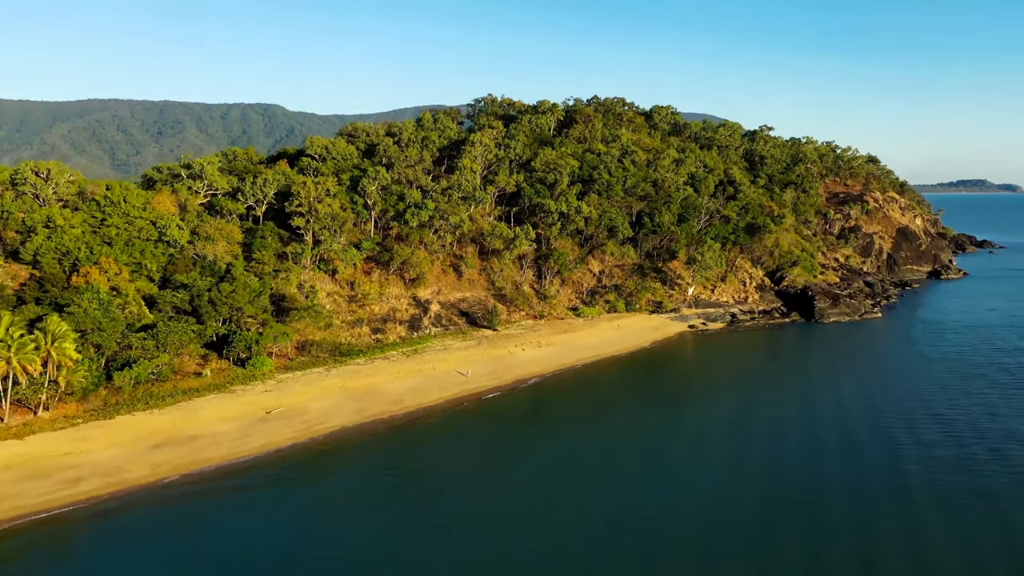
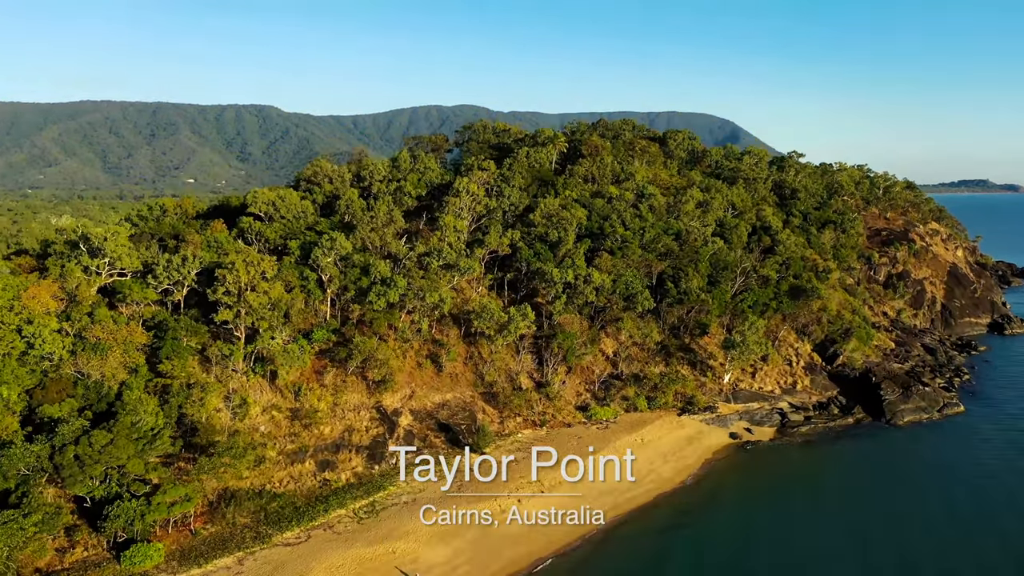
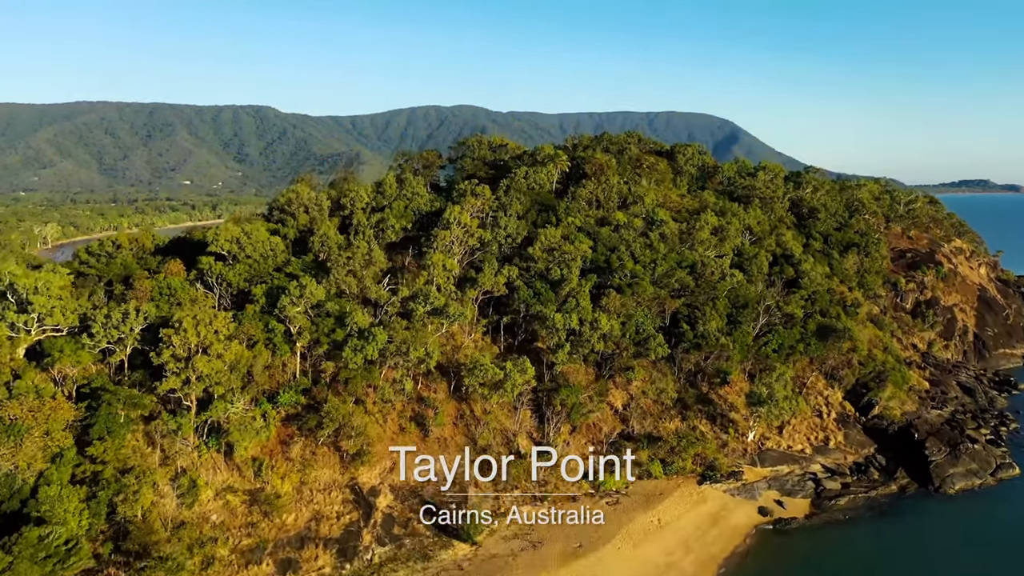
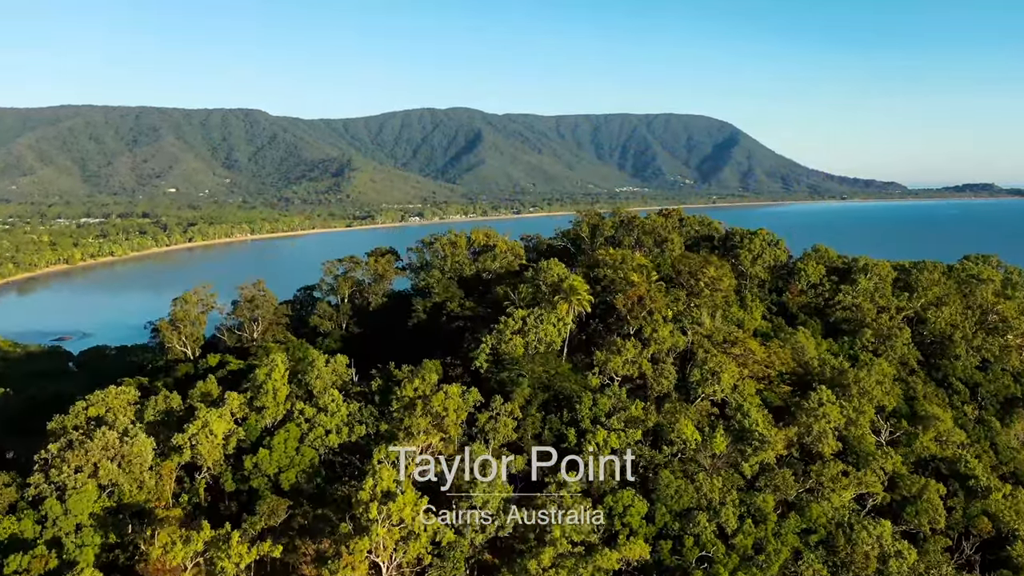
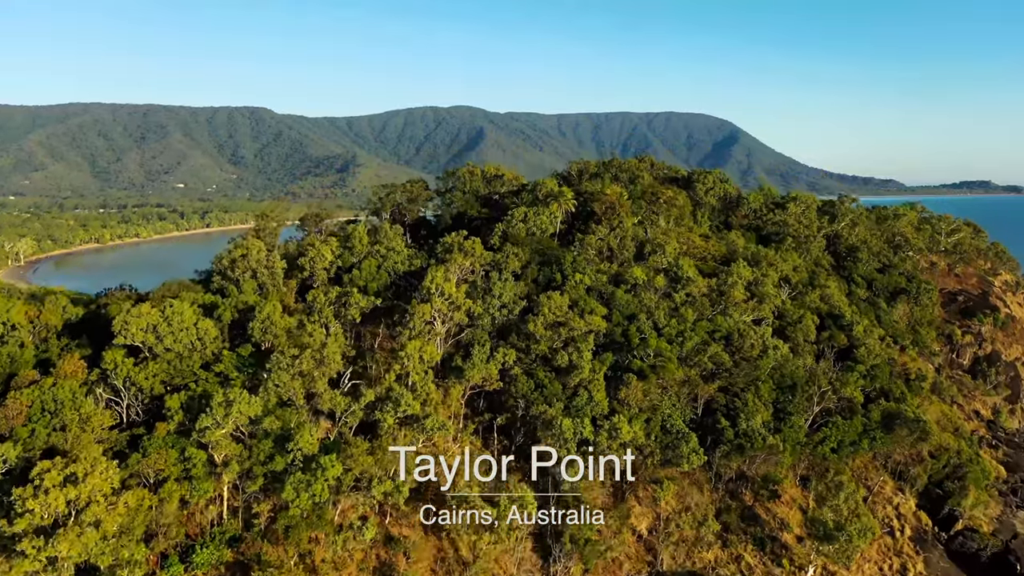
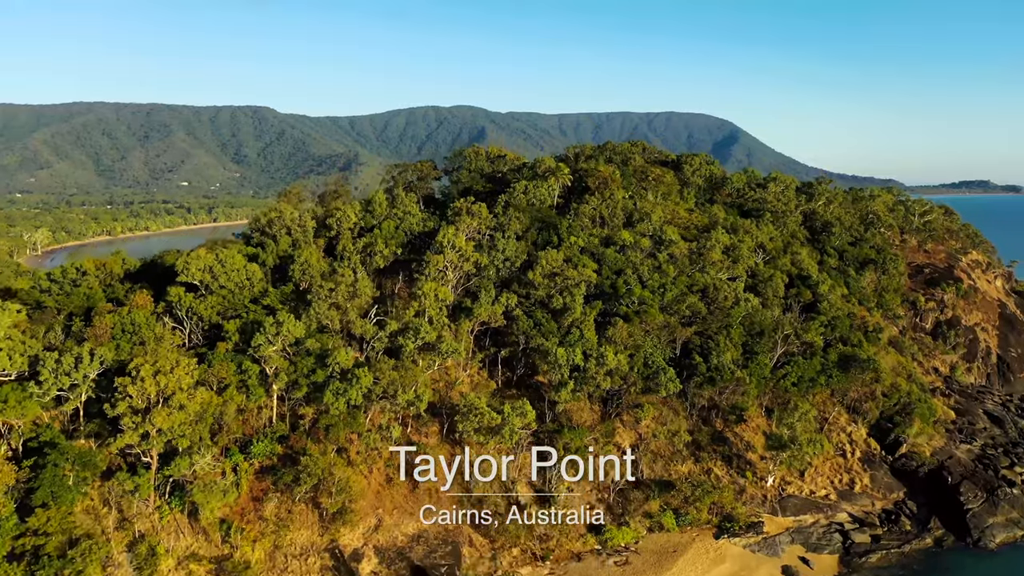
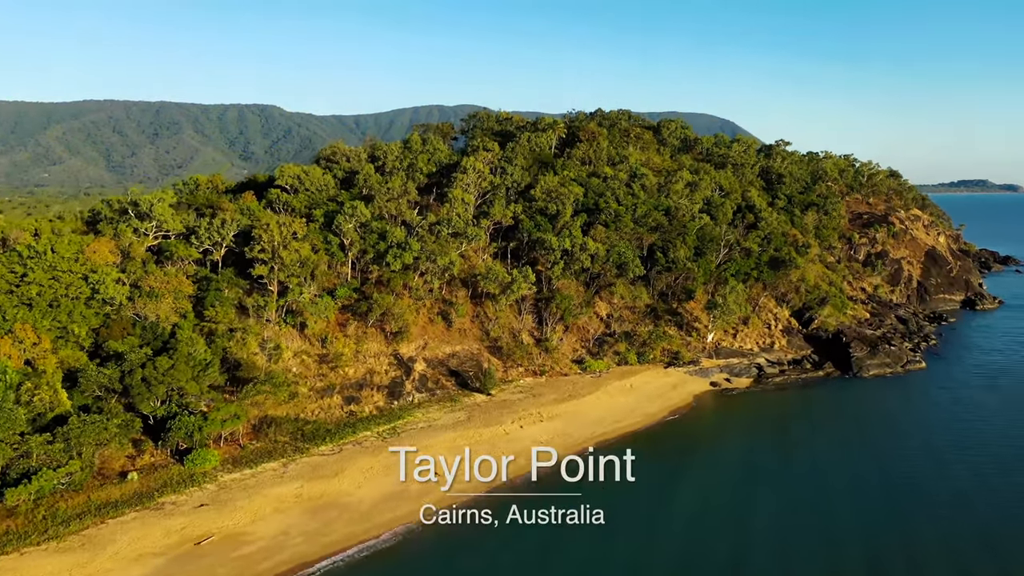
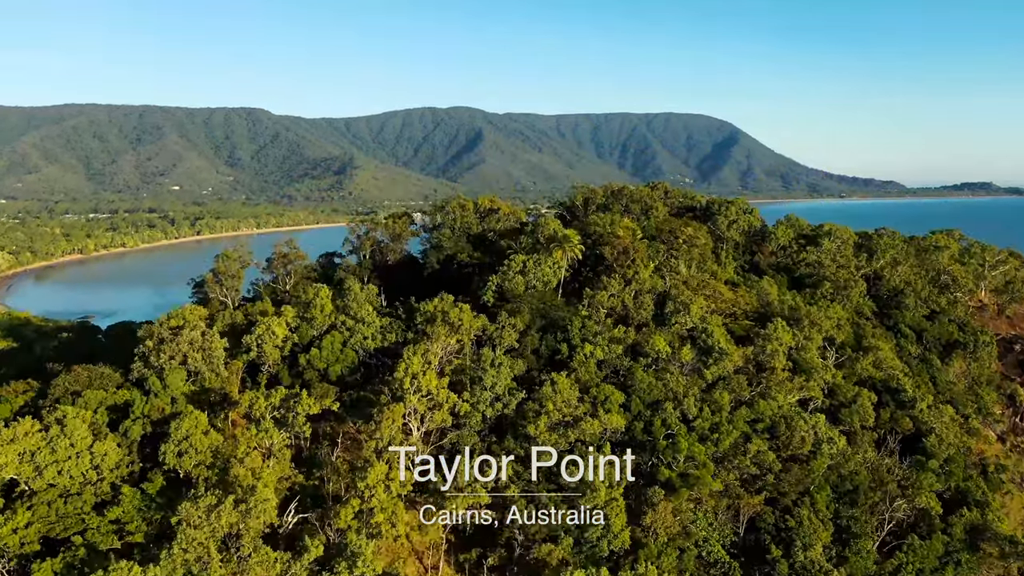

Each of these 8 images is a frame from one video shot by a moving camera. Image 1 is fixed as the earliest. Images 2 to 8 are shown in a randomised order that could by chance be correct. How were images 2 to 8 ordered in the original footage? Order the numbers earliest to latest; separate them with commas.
7, 2, 3, 6, 5, 8, 4
